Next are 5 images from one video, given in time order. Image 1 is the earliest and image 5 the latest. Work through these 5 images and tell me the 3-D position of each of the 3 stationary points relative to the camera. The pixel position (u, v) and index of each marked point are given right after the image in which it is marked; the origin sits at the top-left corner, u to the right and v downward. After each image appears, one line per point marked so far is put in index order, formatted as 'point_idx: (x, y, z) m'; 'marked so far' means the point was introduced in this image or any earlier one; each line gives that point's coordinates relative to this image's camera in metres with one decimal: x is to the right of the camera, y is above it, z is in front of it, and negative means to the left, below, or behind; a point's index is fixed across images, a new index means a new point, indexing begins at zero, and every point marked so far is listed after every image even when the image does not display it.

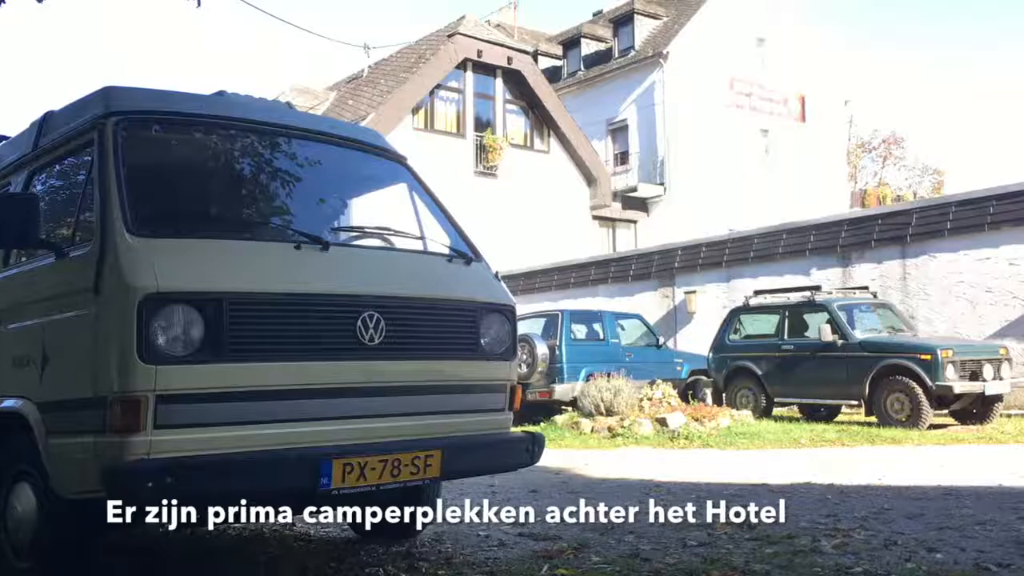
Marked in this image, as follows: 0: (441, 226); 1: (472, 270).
0: (-0.4, +0.4, +7.6) m
1: (-0.2, +0.1, +7.2) m
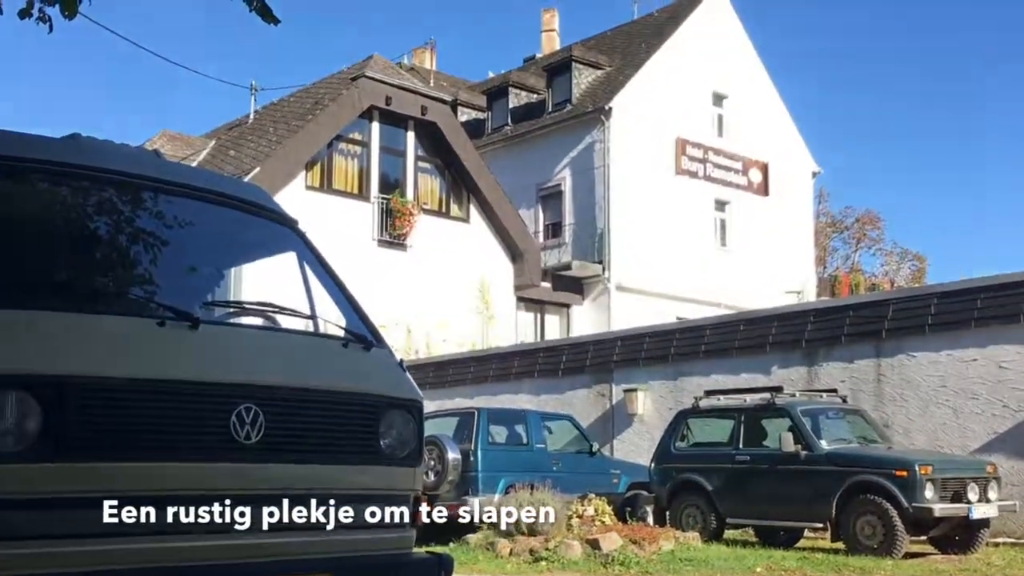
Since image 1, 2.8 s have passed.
0: (-0.9, -0.1, +6.4) m
1: (-0.7, -0.3, +6.0) m
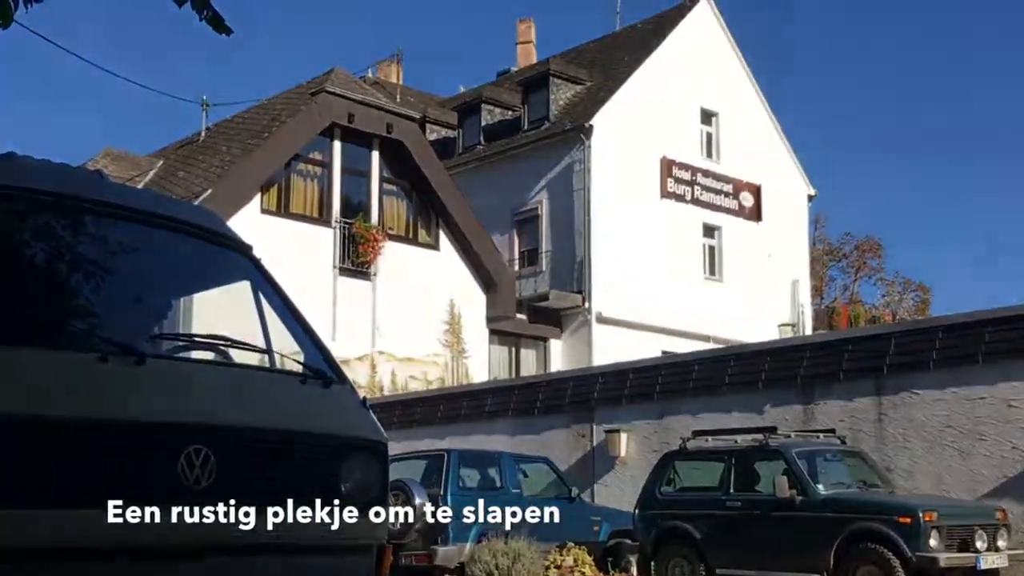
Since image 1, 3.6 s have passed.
0: (-1.0, -0.2, +6.0) m
1: (-0.8, -0.5, +5.6) m
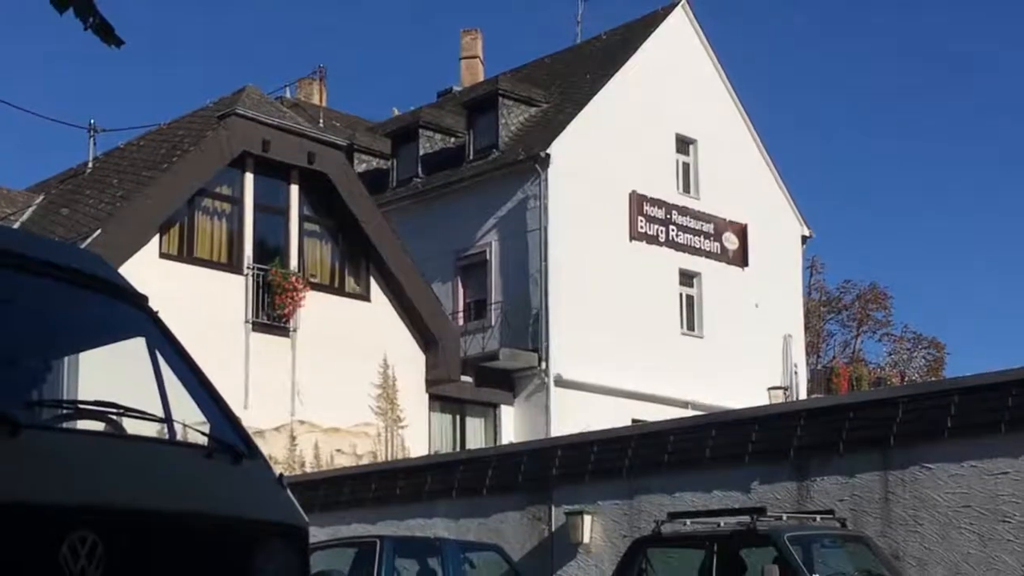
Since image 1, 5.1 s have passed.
0: (-1.3, -0.4, +5.1) m
1: (-1.0, -0.7, +4.7) m
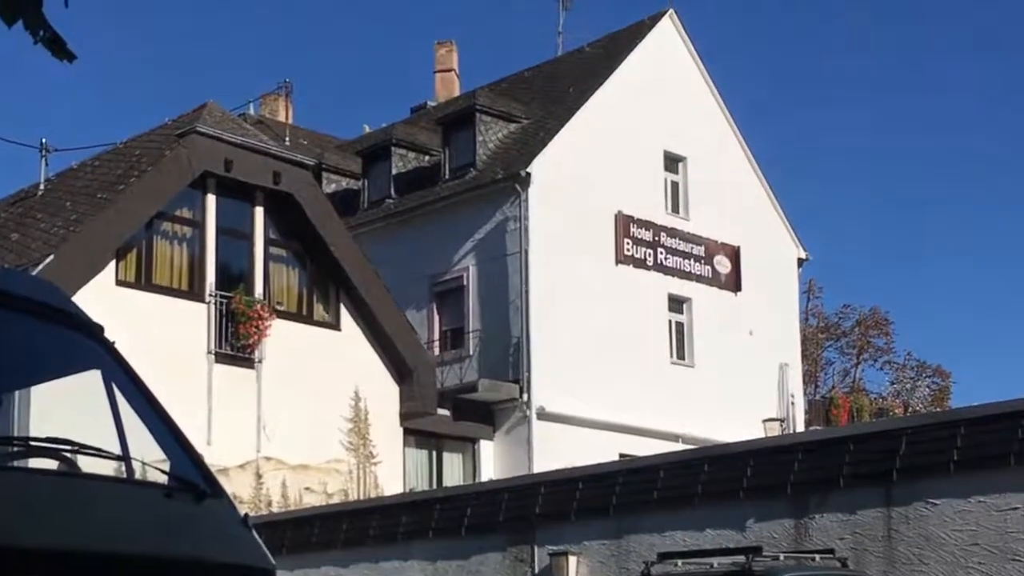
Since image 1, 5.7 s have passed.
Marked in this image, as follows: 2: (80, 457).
0: (-1.3, -0.6, +4.8) m
1: (-1.1, -0.8, +4.4) m
2: (-1.5, -0.6, +4.4) m
